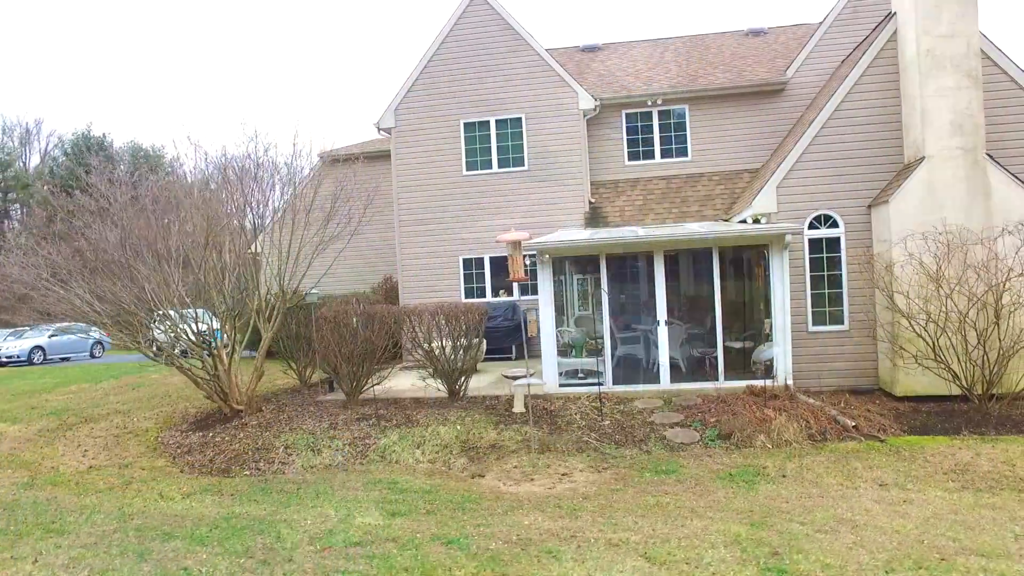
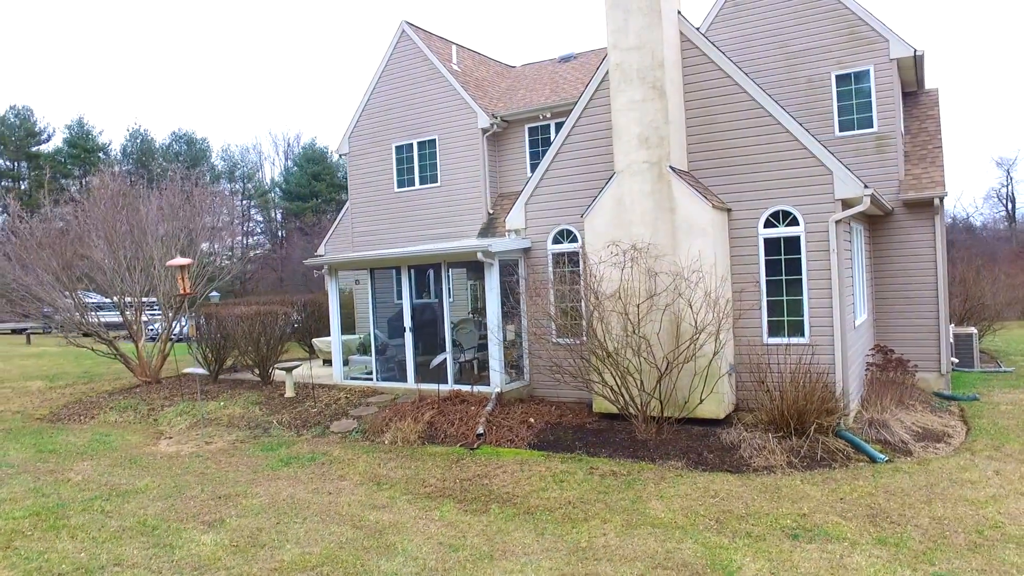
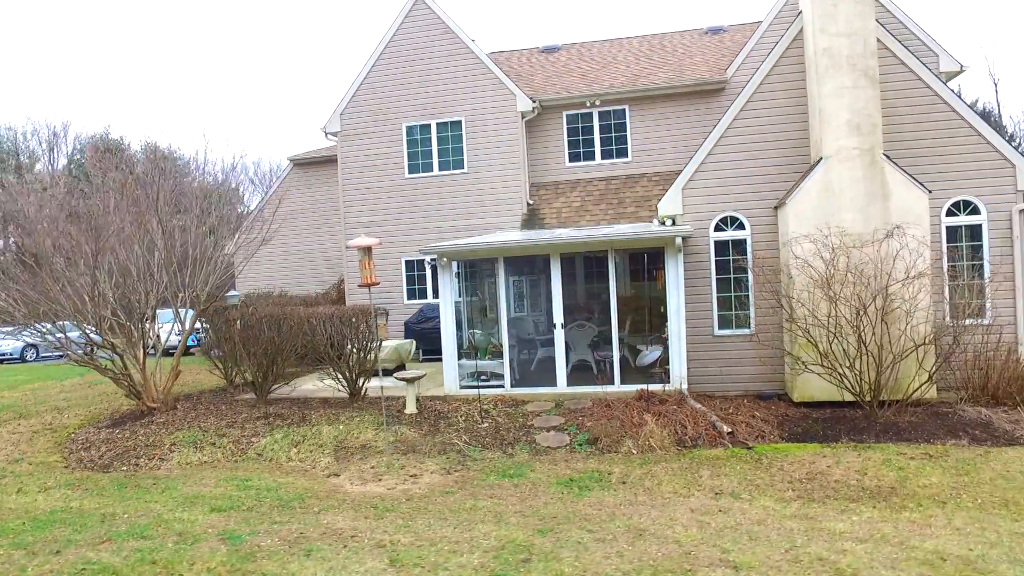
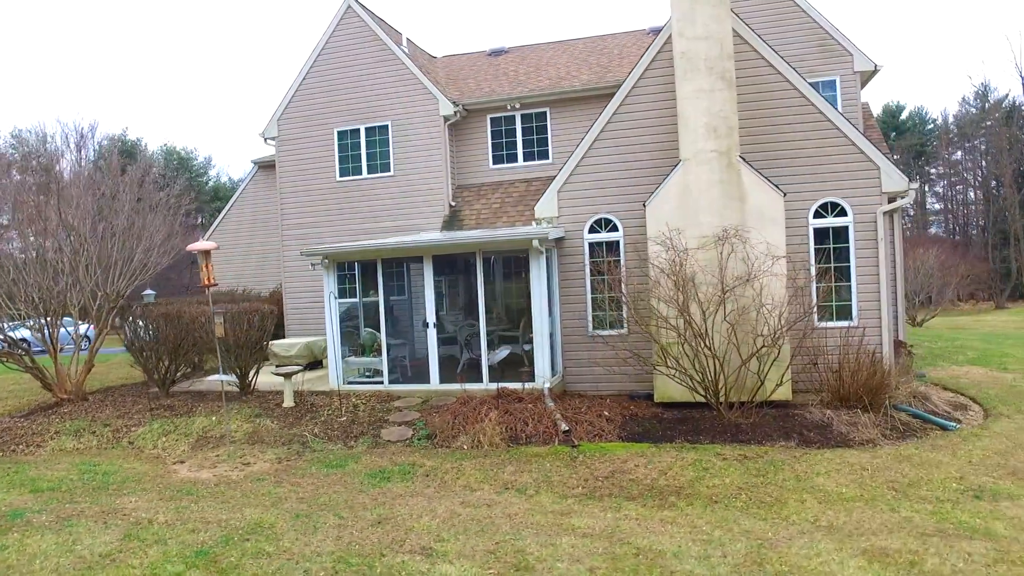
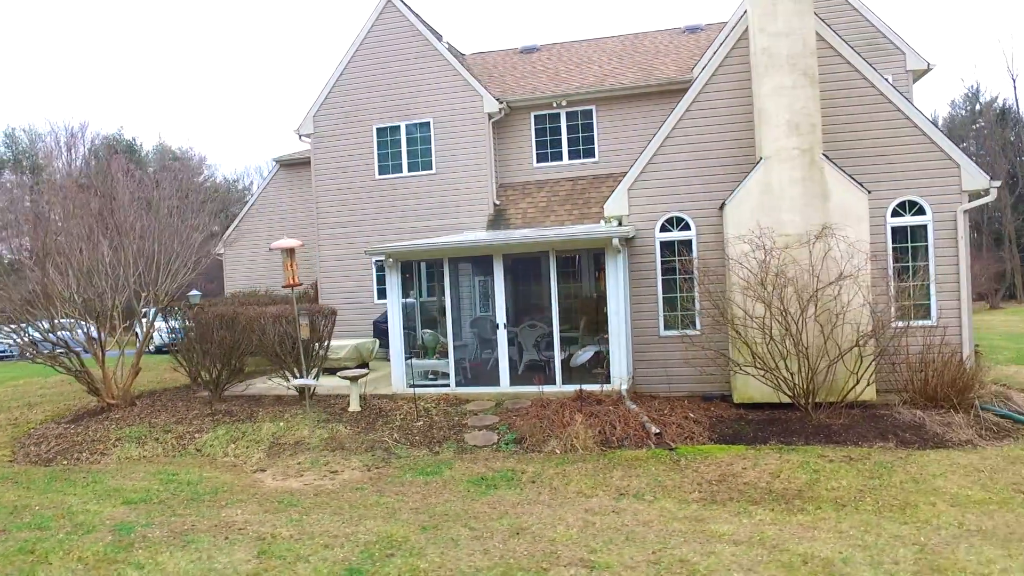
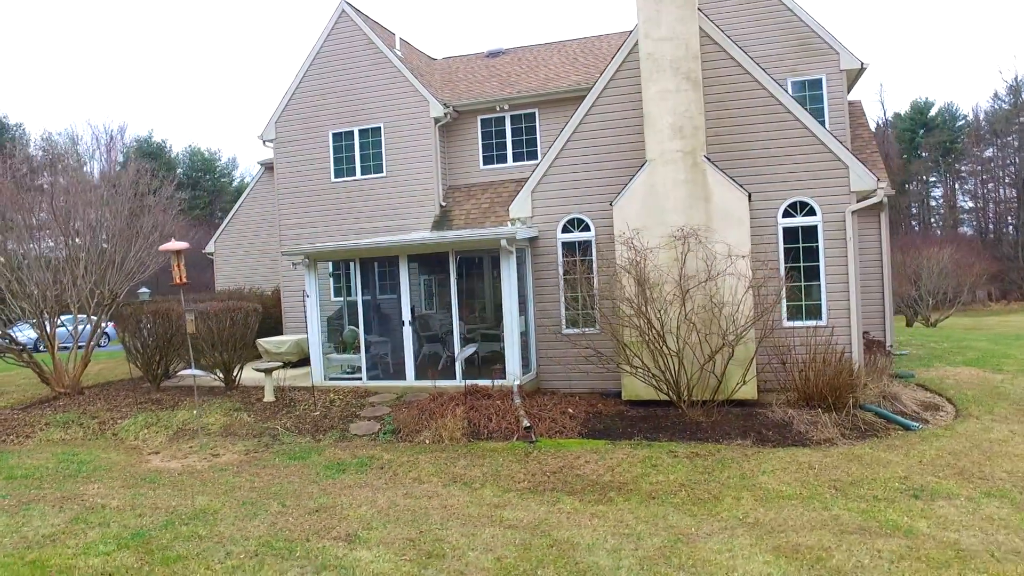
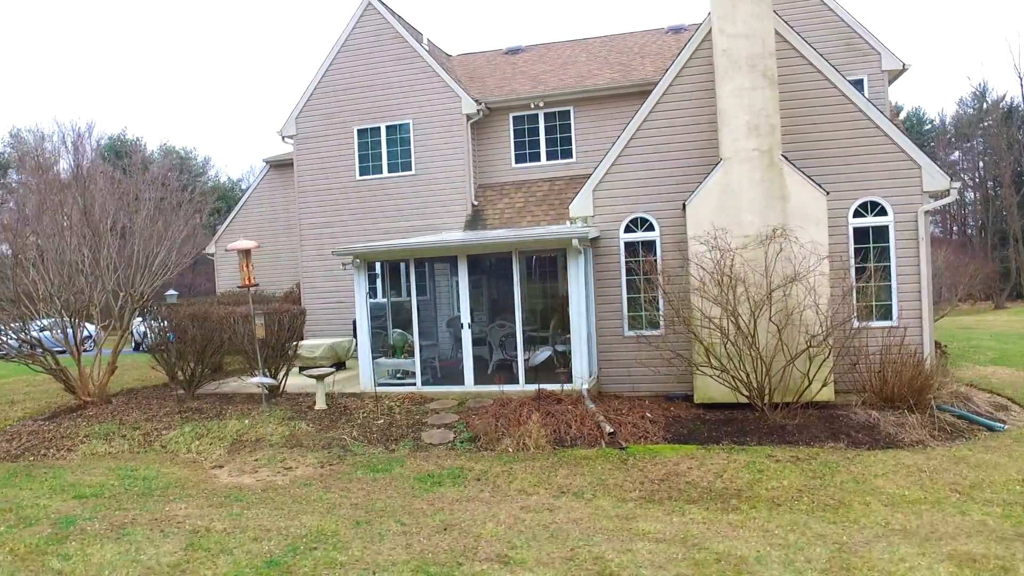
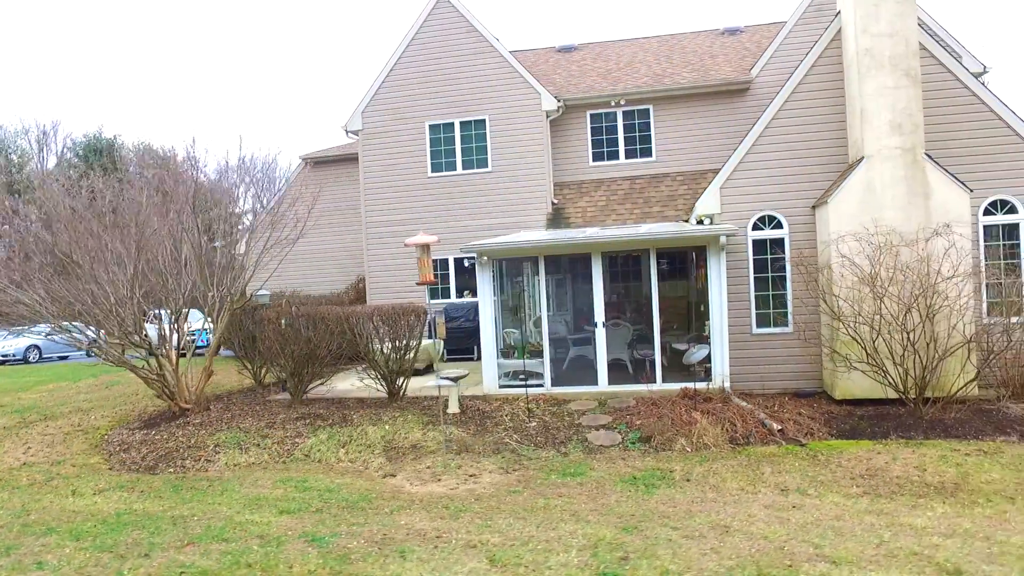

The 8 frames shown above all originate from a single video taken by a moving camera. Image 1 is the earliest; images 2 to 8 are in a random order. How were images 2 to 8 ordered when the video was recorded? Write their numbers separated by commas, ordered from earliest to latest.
8, 3, 5, 7, 4, 6, 2
